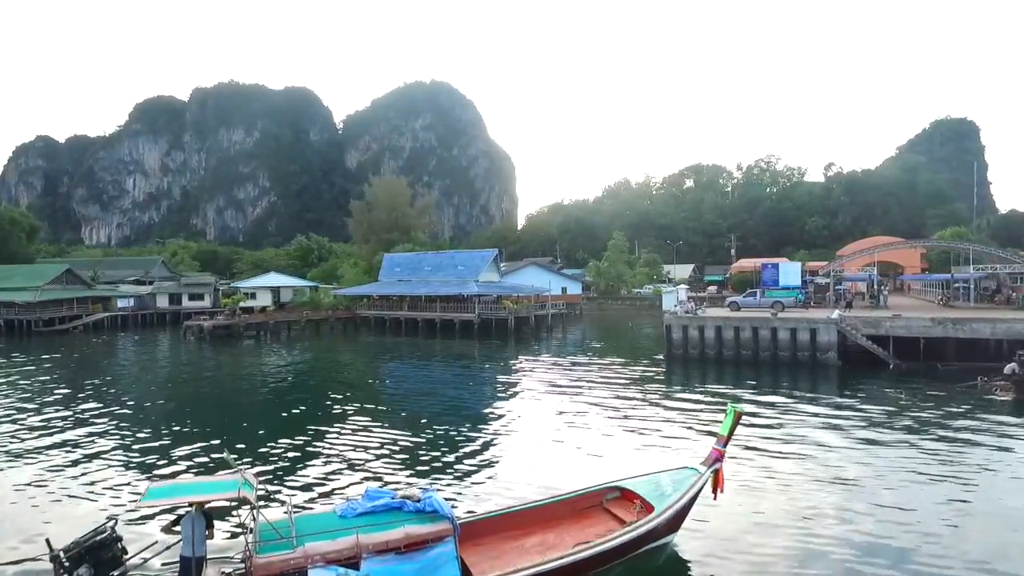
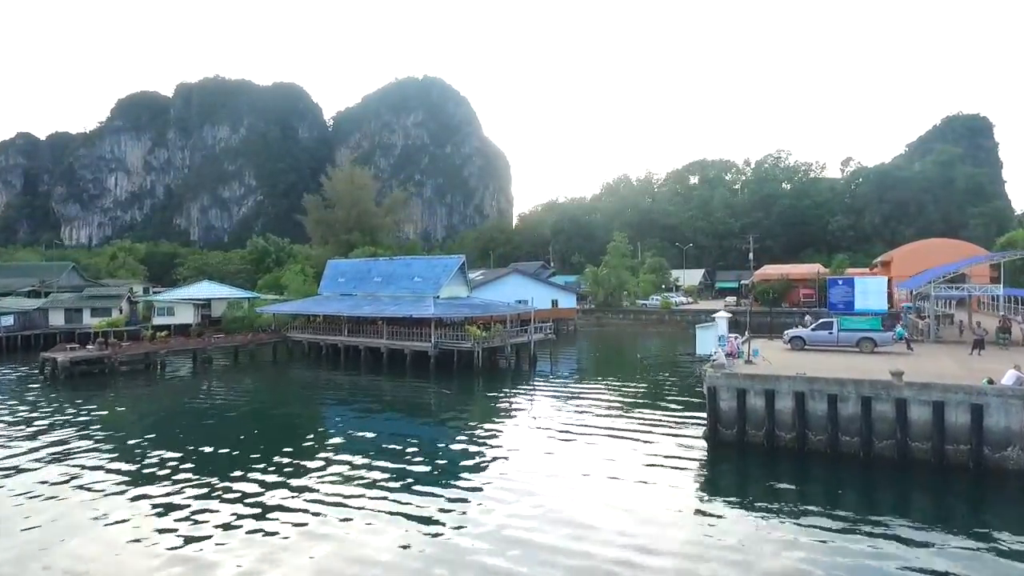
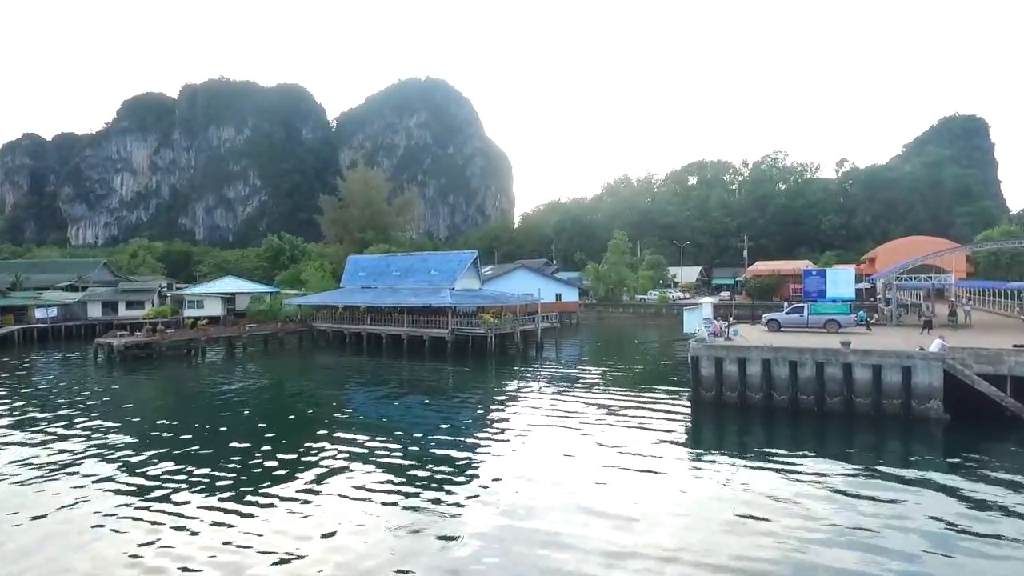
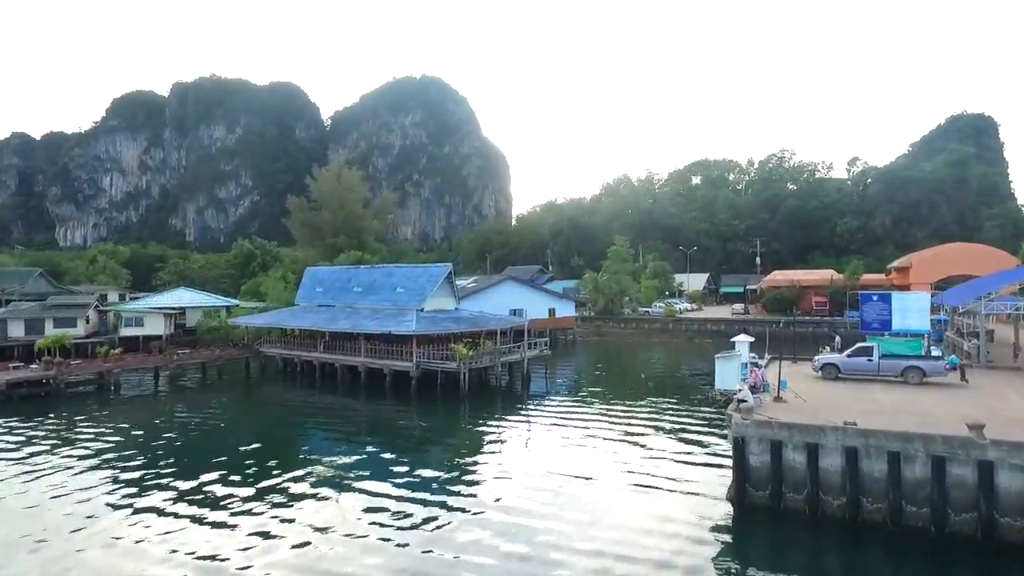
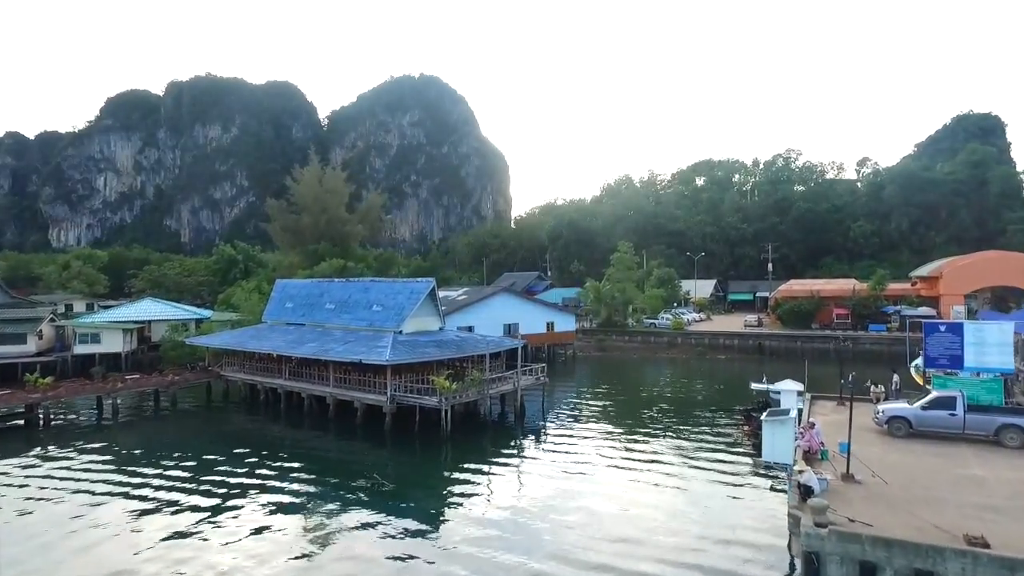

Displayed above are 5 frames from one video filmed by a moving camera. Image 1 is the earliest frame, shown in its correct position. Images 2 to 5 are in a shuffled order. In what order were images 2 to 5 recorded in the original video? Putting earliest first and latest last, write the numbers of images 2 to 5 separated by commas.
3, 2, 4, 5
